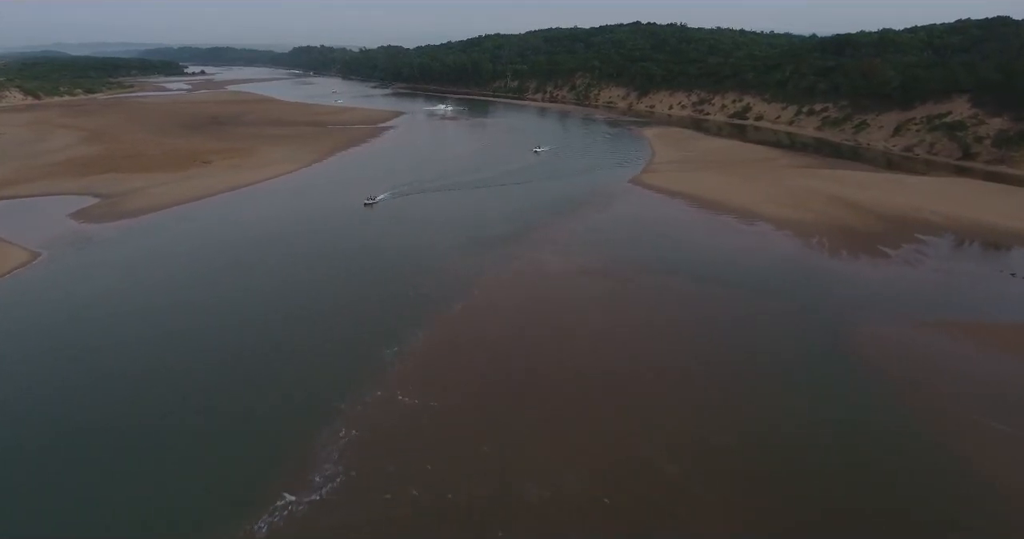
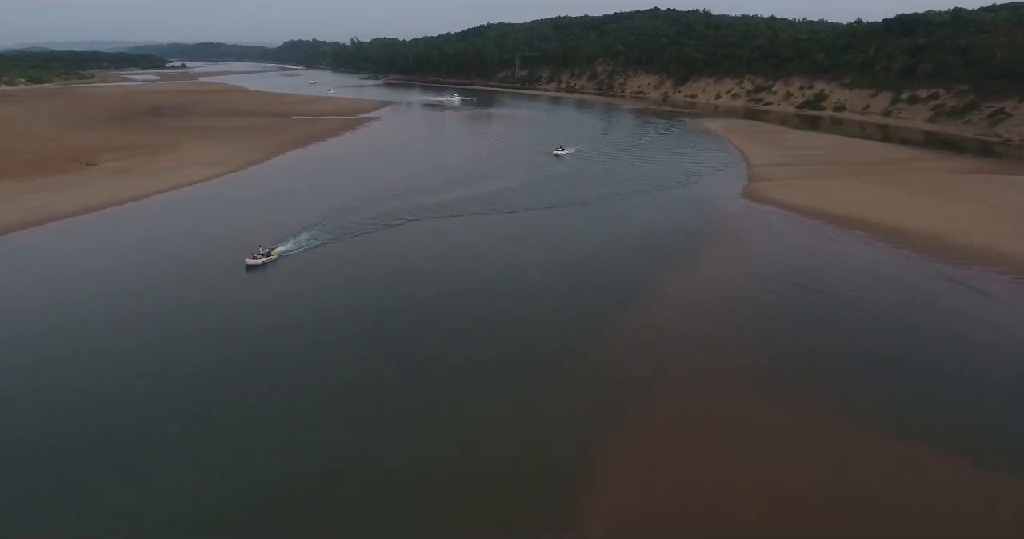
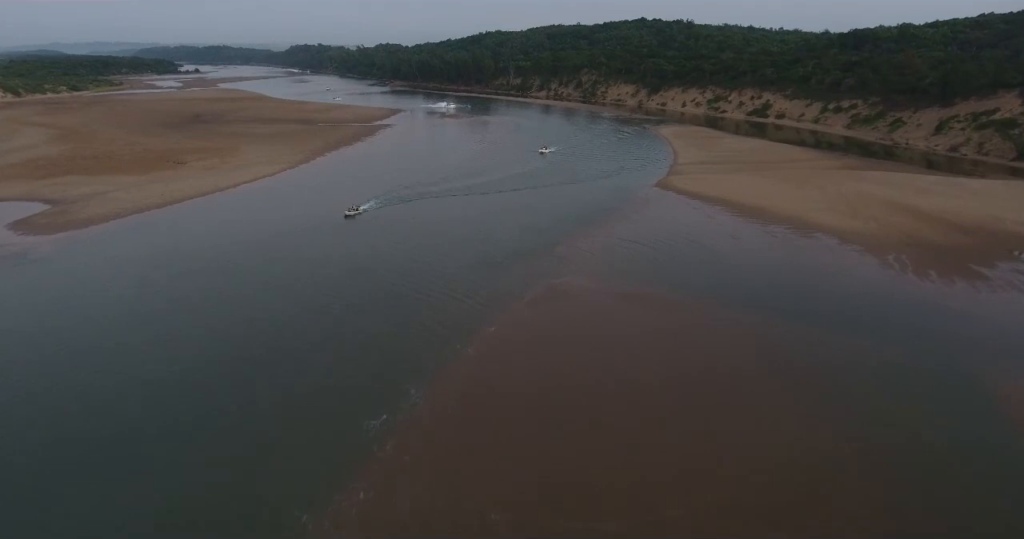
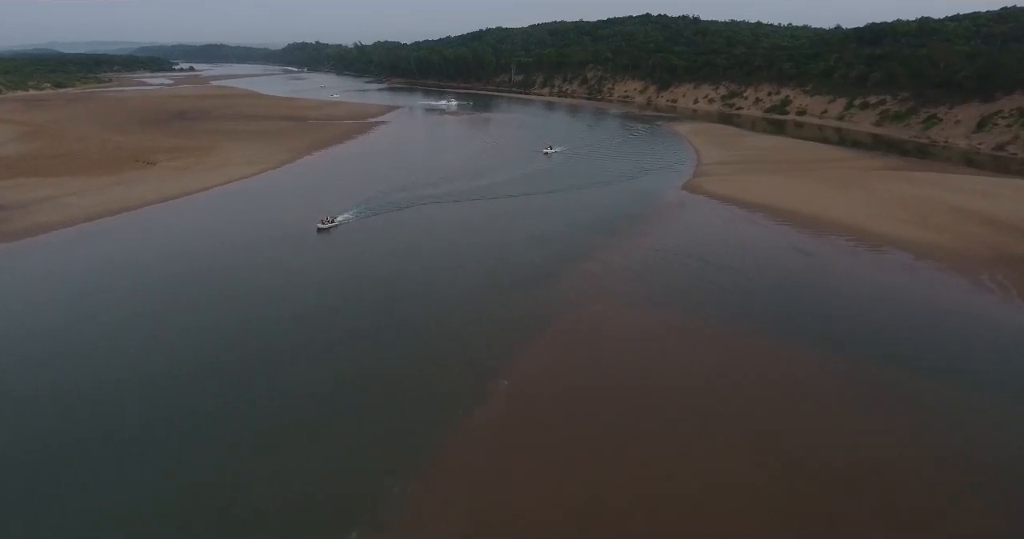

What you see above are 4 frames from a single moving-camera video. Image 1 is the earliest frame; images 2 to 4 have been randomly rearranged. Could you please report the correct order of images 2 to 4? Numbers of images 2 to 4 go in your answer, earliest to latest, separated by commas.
3, 4, 2
